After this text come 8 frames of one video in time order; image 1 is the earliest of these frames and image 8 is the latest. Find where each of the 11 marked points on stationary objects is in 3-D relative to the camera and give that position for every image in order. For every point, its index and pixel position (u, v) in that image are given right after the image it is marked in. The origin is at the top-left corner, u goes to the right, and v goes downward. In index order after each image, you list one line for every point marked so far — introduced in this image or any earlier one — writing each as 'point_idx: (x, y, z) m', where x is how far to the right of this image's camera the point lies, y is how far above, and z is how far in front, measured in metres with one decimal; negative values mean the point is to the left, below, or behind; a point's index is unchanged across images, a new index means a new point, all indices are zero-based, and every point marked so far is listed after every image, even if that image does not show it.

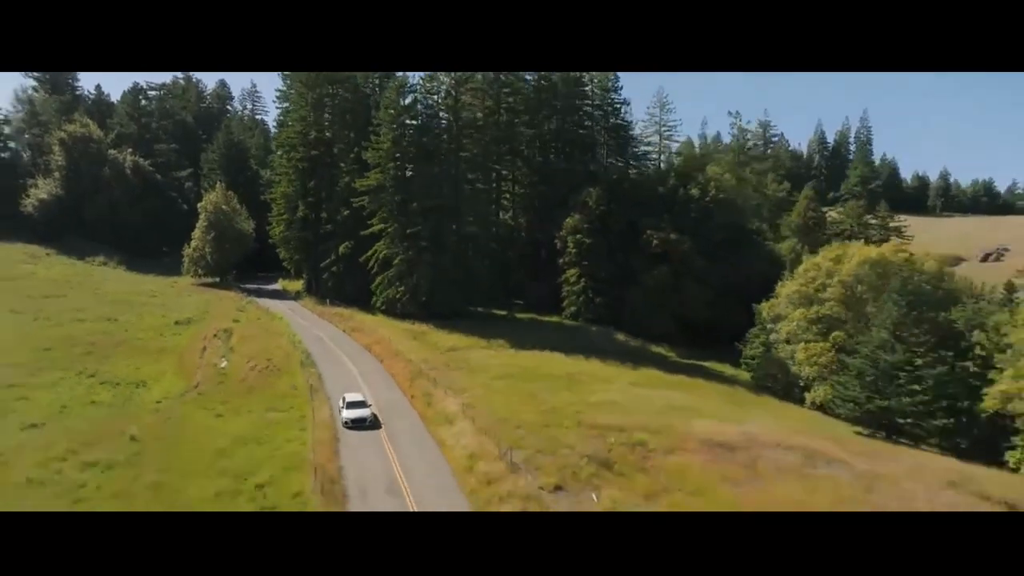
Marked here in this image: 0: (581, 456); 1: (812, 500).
0: (+1.1, -2.5, +11.4) m
1: (+4.2, -2.9, +10.2) m
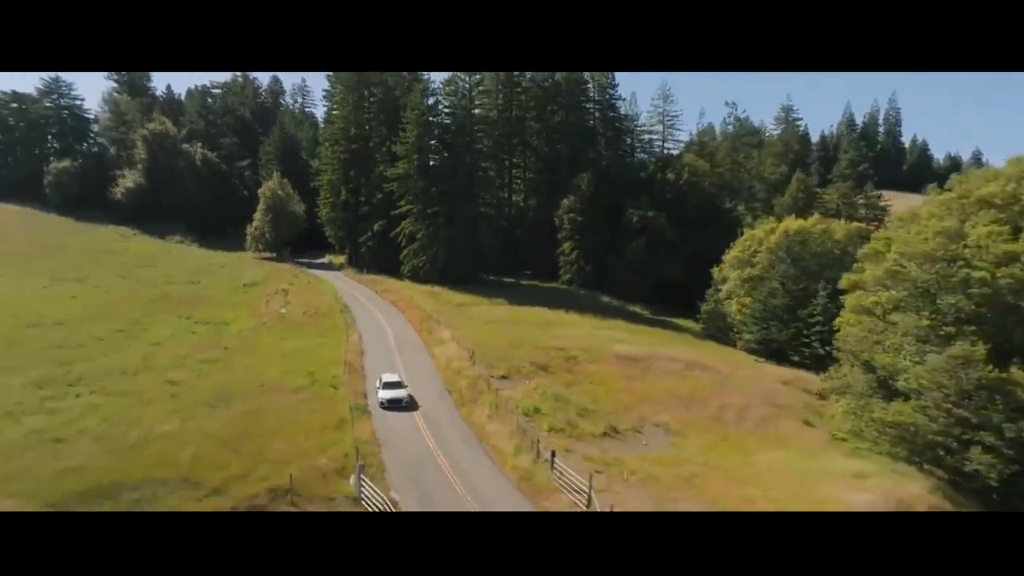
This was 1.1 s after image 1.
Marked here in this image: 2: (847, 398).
0: (+0.4, -1.6, +16.4) m
1: (+3.4, -2.0, +15.0) m
2: (+5.5, -1.6, +10.6) m
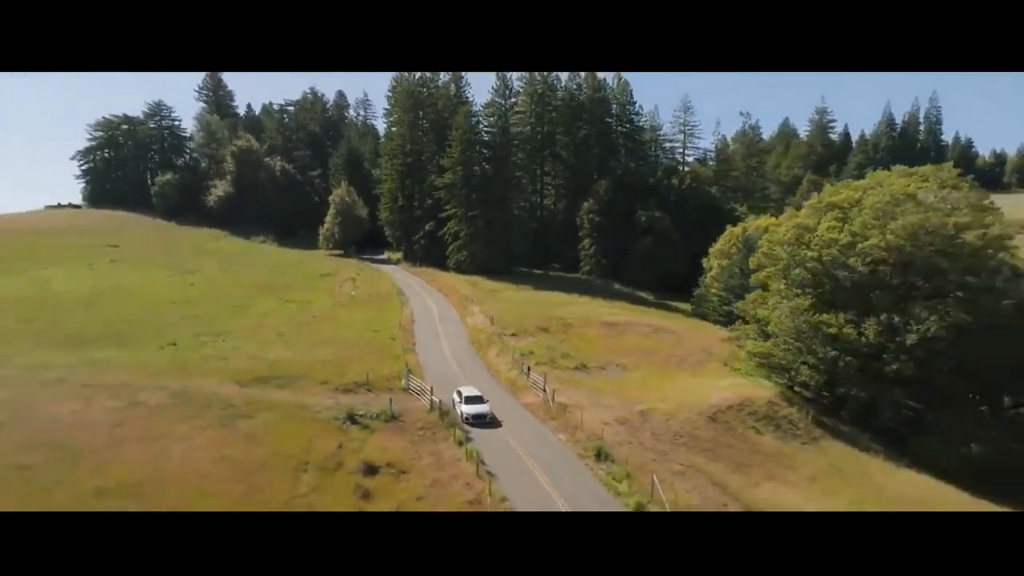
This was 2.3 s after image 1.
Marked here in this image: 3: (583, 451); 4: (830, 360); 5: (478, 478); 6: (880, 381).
0: (+0.7, -1.1, +22.0) m
1: (+3.6, -1.4, +20.4) m
2: (+5.4, -1.1, +15.8) m
3: (+1.1, -2.6, +11.8) m
4: (+6.5, -1.3, +14.5) m
5: (-0.5, -2.7, +10.3) m
6: (+7.2, -1.8, +14.2) m
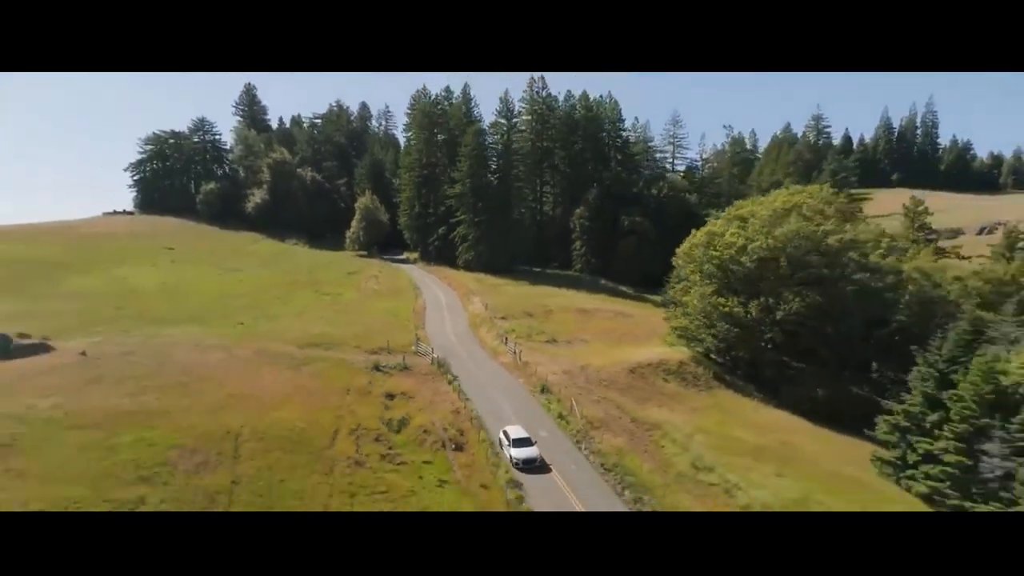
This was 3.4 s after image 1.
0: (+0.4, -0.8, +27.4) m
1: (+3.2, -1.2, +25.7) m
2: (+4.9, -0.8, +21.1) m
3: (+0.5, -2.3, +17.2) m
4: (+6.0, -1.1, +19.7) m
5: (-1.2, -2.4, +15.7) m
6: (+6.6, -1.5, +19.4) m
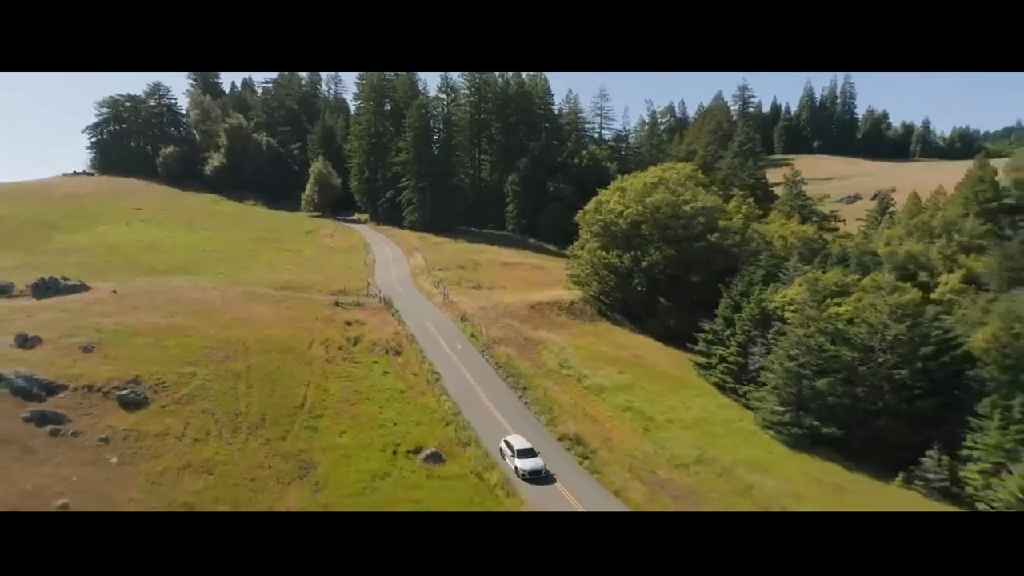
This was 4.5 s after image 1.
0: (-2.6, +1.2, +33.0) m
1: (+0.4, +0.7, +31.5) m
2: (+2.3, +0.8, +27.0) m
3: (-1.8, -0.9, +22.9) m
4: (+3.5, +0.5, +25.7) m
5: (-3.4, -1.1, +21.4) m
6: (+4.1, +0.1, +25.5) m
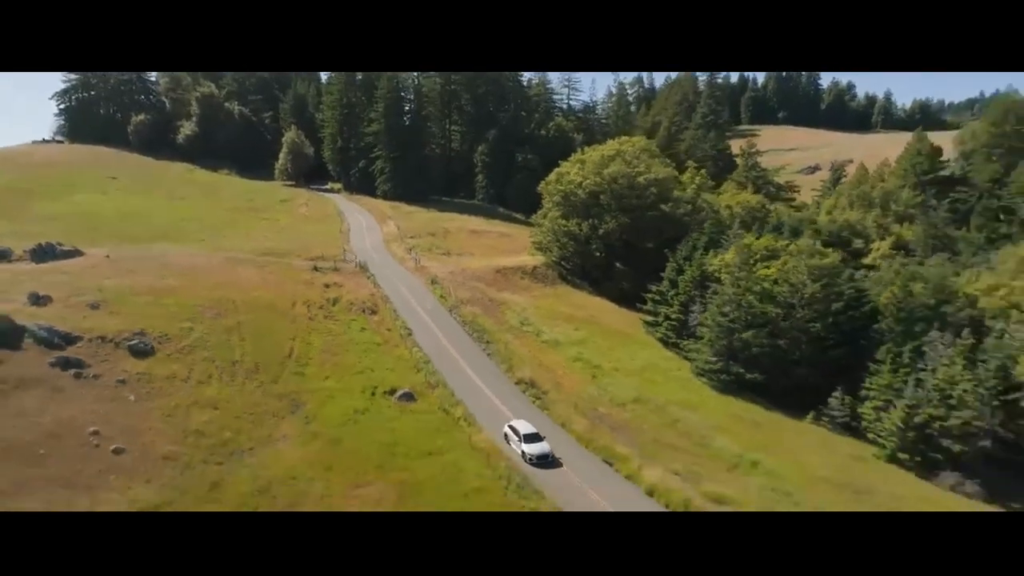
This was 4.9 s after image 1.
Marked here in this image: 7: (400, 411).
0: (-4.2, +2.8, +34.8) m
1: (-1.1, +2.3, +33.4) m
2: (+1.0, +2.2, +29.0) m
3: (-3.0, +0.3, +24.8) m
4: (+2.2, +1.8, +27.8) m
5: (-4.5, 0.0, +23.2) m
6: (+2.9, +1.4, +27.6) m
7: (-2.2, -2.4, +13.8) m
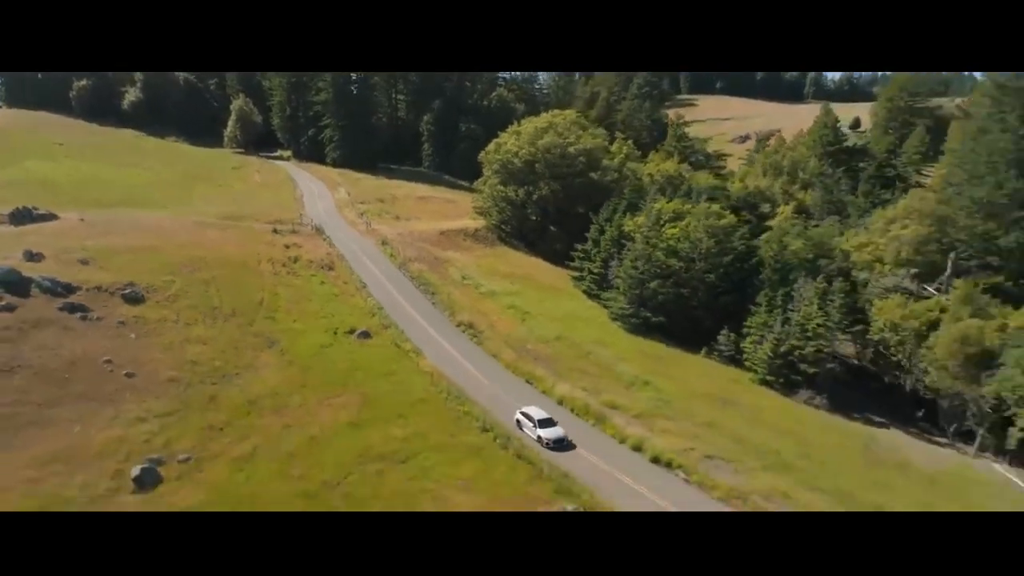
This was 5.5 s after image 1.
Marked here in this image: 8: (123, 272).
0: (-7.1, +4.8, +37.1) m
1: (-4.0, +4.2, +36.0) m
2: (-1.6, +4.0, +31.7) m
3: (-5.2, +1.8, +27.4) m
4: (-0.2, +3.5, +30.6) m
5: (-6.6, +1.5, +25.7) m
6: (+0.5, +3.1, +30.5) m
7: (-3.6, -1.3, +16.6) m
8: (-10.0, +0.4, +18.2) m
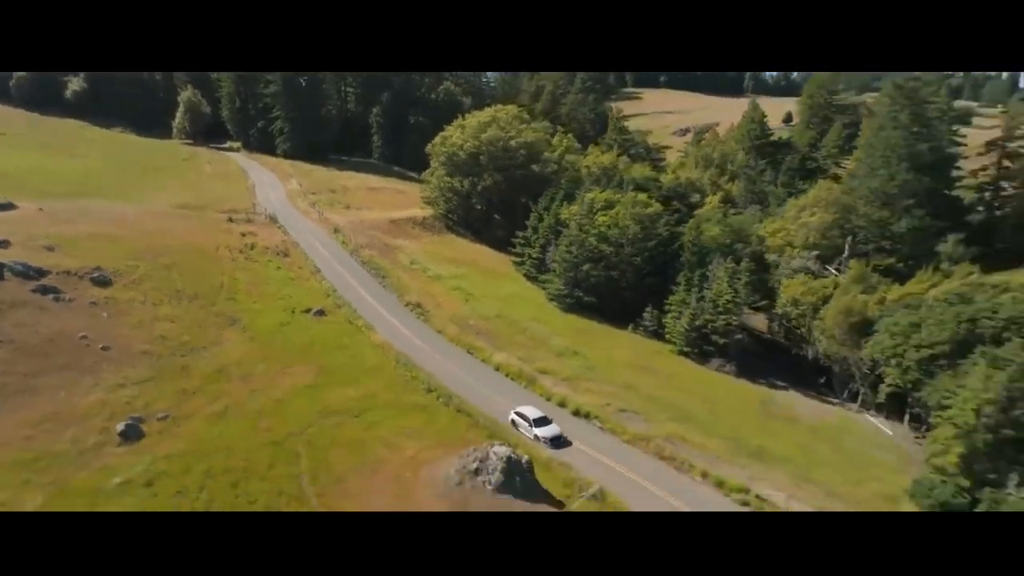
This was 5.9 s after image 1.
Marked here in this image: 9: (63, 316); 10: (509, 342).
0: (-10.0, +5.4, +38.3) m
1: (-6.8, +4.9, +37.4) m
2: (-4.1, +4.6, +33.4) m
3: (-7.4, +2.4, +28.8) m
4: (-2.7, +4.2, +32.3) m
5: (-8.7, +2.0, +27.0) m
6: (-2.0, +3.8, +32.3) m
7: (-5.0, -0.9, +18.2) m
8: (-11.6, +0.8, +19.4) m
9: (-9.8, -0.7, +15.6) m
10: (-0.1, -1.4, +18.9) m
